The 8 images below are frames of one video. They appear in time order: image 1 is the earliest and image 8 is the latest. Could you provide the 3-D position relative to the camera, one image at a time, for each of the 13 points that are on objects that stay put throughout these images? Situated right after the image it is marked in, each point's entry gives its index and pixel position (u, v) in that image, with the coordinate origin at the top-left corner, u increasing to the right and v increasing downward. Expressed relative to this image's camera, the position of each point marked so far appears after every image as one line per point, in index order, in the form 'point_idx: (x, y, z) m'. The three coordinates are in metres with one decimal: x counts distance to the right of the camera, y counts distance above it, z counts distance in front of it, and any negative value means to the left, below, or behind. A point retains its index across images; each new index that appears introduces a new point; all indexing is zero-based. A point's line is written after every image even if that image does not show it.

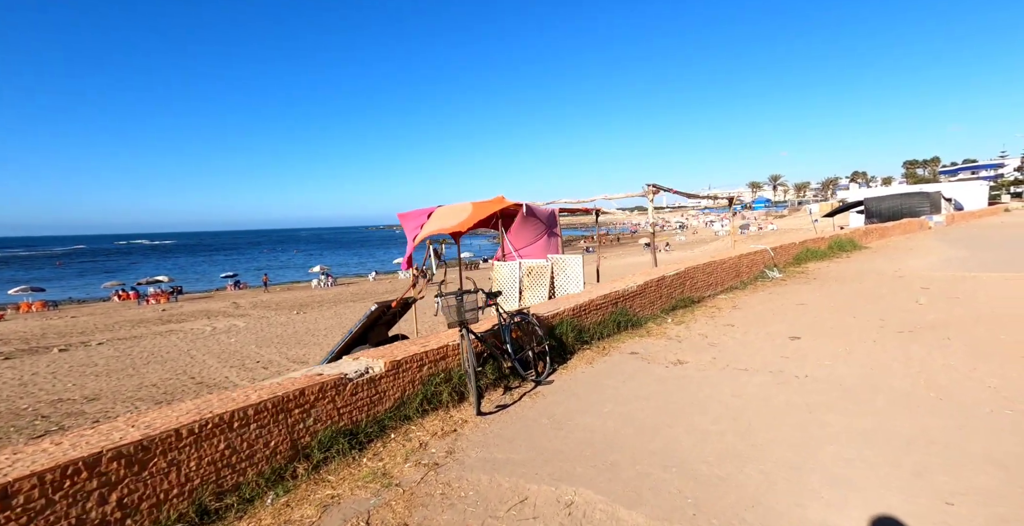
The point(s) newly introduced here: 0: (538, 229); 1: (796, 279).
0: (+0.6, +0.9, +10.6) m
1: (+6.8, -0.4, +11.6) m
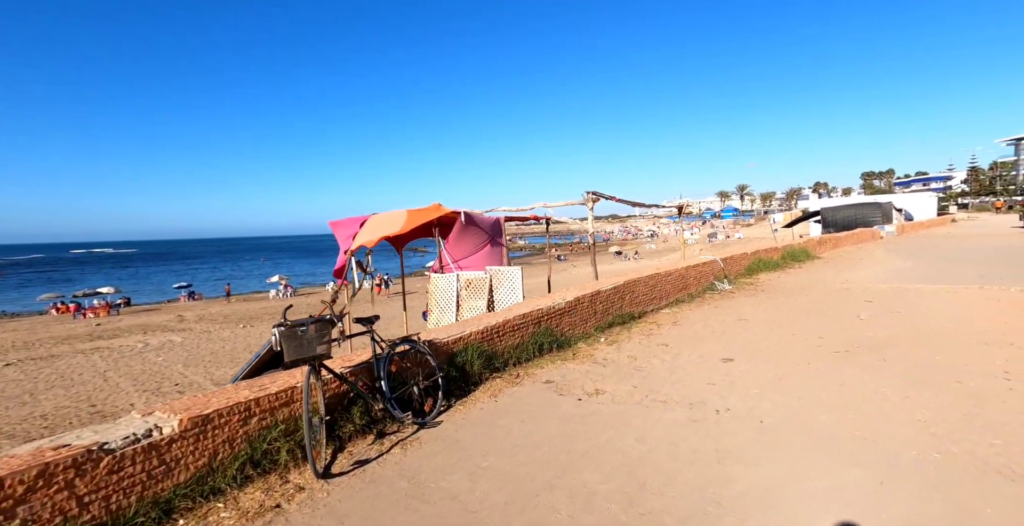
0: (-0.7, +0.6, +10.1) m
1: (+5.5, -0.7, +11.4) m
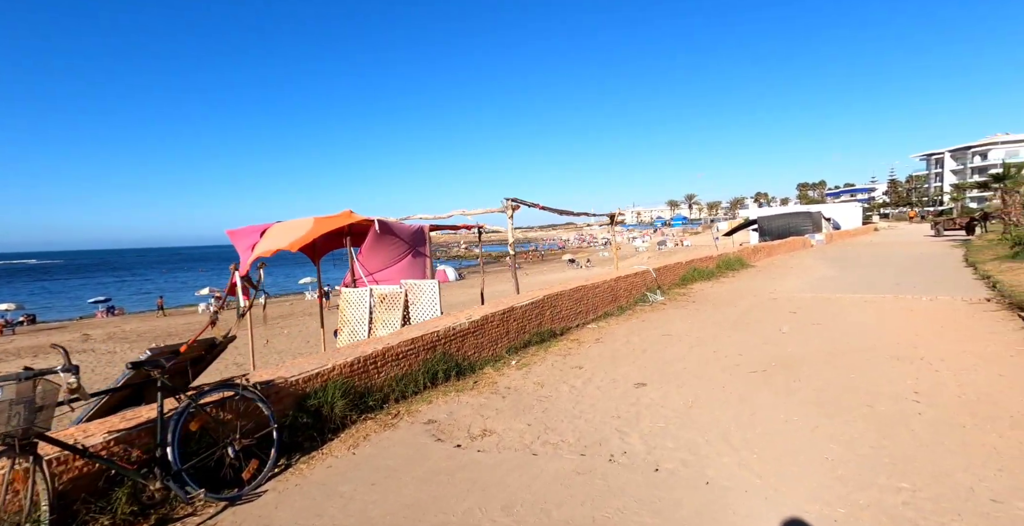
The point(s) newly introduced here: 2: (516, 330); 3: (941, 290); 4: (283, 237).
0: (-2.2, +0.3, +9.4) m
1: (+3.8, -0.9, +11.2) m
2: (+0.1, -0.9, +6.6) m
3: (+10.6, -0.7, +11.7) m
4: (-4.1, +0.5, +8.4) m
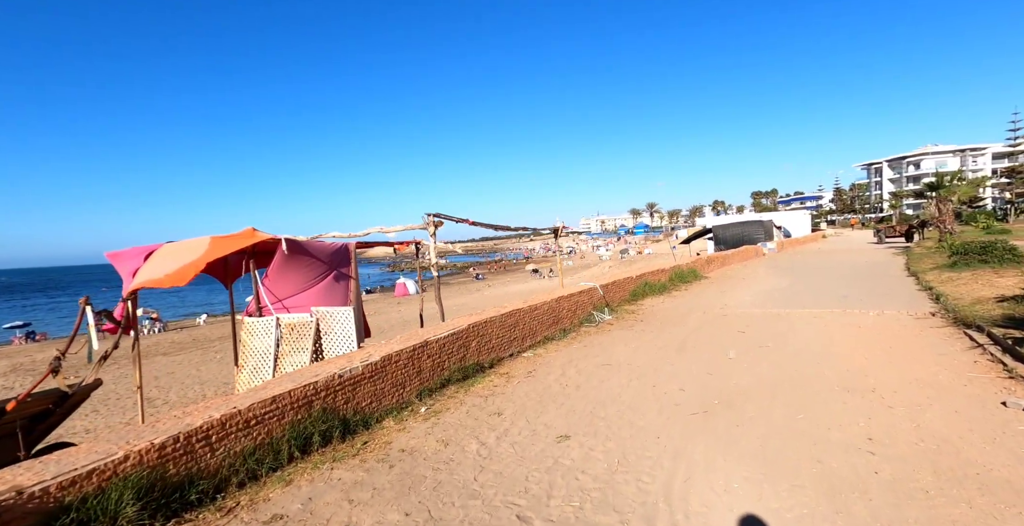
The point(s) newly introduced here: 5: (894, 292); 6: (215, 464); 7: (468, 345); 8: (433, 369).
0: (-3.4, -0.1, +8.3) m
1: (+2.5, -1.3, +10.6) m
2: (-1.0, -1.3, +5.7) m
3: (+9.2, -1.0, +11.6) m
4: (-5.2, 0.0, +7.2) m
5: (+10.2, -0.8, +12.7) m
6: (-2.0, -1.4, +3.2) m
7: (-0.6, -1.1, +6.5) m
8: (-0.9, -1.3, +5.8) m
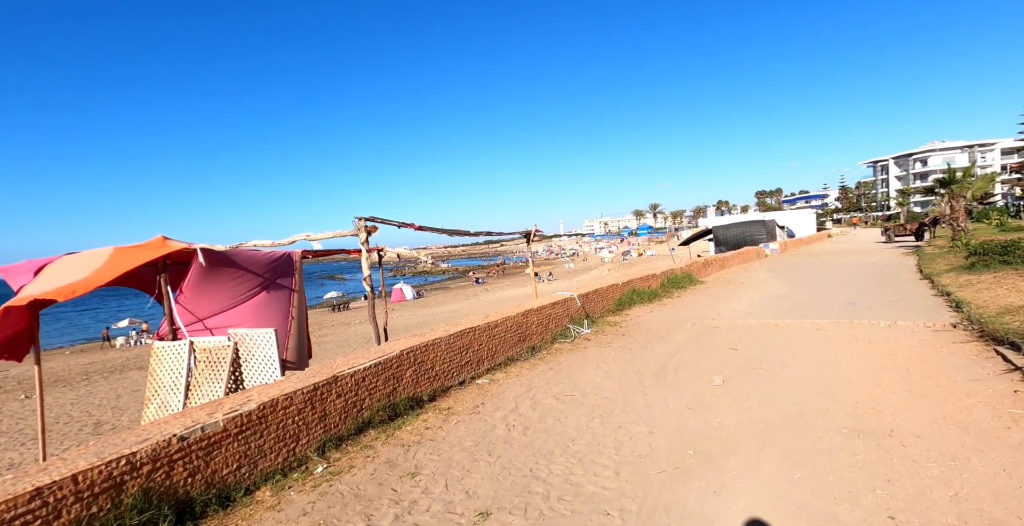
0: (-4.1, -0.3, +7.3) m
1: (+1.8, -1.5, +9.5) m
2: (-1.6, -1.4, +4.6) m
3: (+8.5, -1.0, +10.5) m
4: (-5.9, -0.2, +6.2) m
5: (+9.6, -0.9, +11.5) m
6: (-2.7, -1.5, +2.2) m
7: (-1.2, -1.3, +5.4) m
8: (-1.6, -1.5, +4.7) m
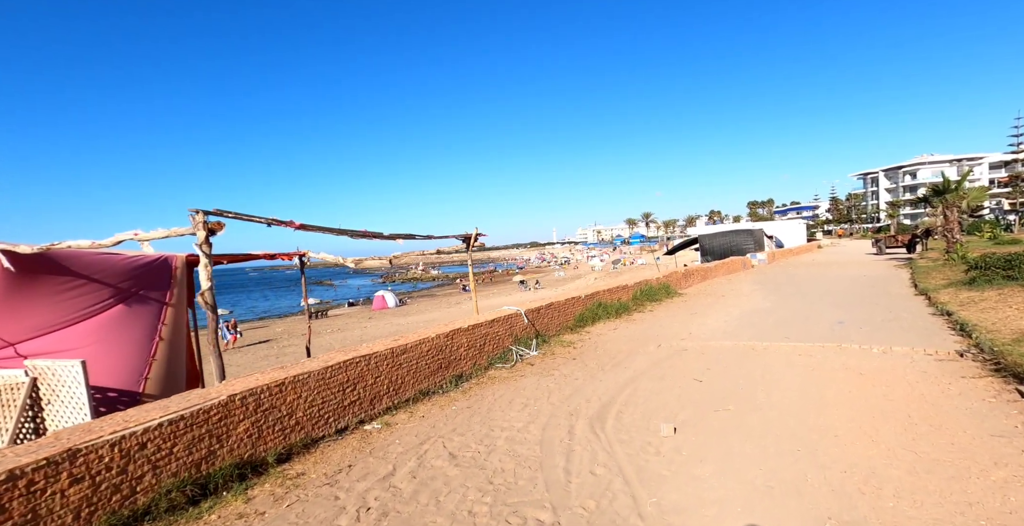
0: (-5.2, -0.4, +5.8) m
1: (+0.7, -1.7, +8.1) m
2: (-2.7, -1.5, +3.2) m
3: (+7.4, -1.3, +9.1) m
4: (-7.0, -0.3, +4.7) m
5: (+8.4, -1.2, +10.2) m
6: (-3.8, -1.6, +0.7) m
7: (-2.3, -1.4, +3.9) m
8: (-2.7, -1.5, +3.2) m
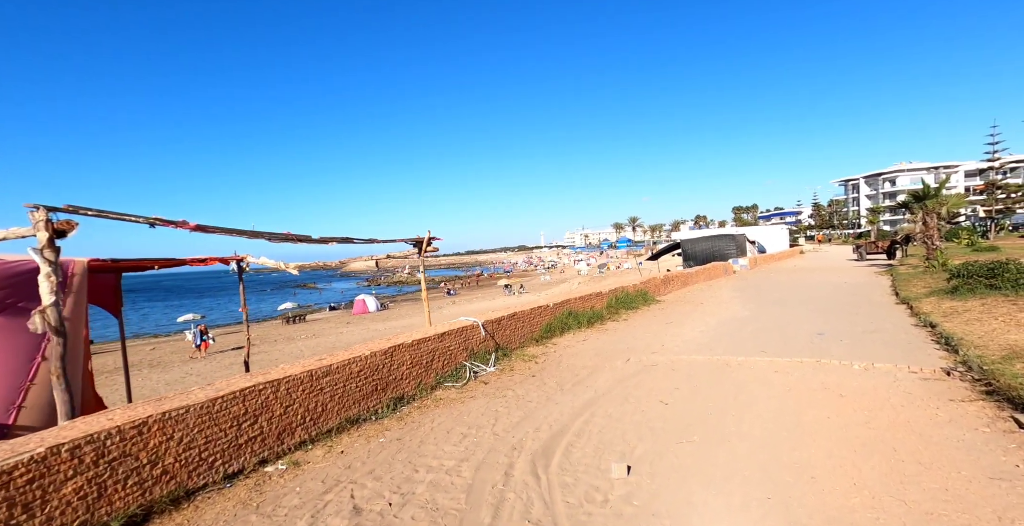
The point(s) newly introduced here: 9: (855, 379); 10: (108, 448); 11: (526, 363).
0: (-5.9, -0.5, +5.0) m
1: (-0.1, -1.8, +7.4) m
2: (-3.3, -1.6, +2.4) m
3: (+6.6, -1.5, +8.6) m
4: (-7.6, -0.3, +3.8) m
5: (+7.6, -1.3, +9.7) m
6: (-4.3, -1.6, -0.1) m
7: (-2.9, -1.5, +3.1) m
8: (-3.3, -1.6, +2.4) m
9: (+4.8, -1.6, +6.6) m
10: (-2.8, -1.3, +3.5) m
11: (+0.3, -1.7, +8.3) m
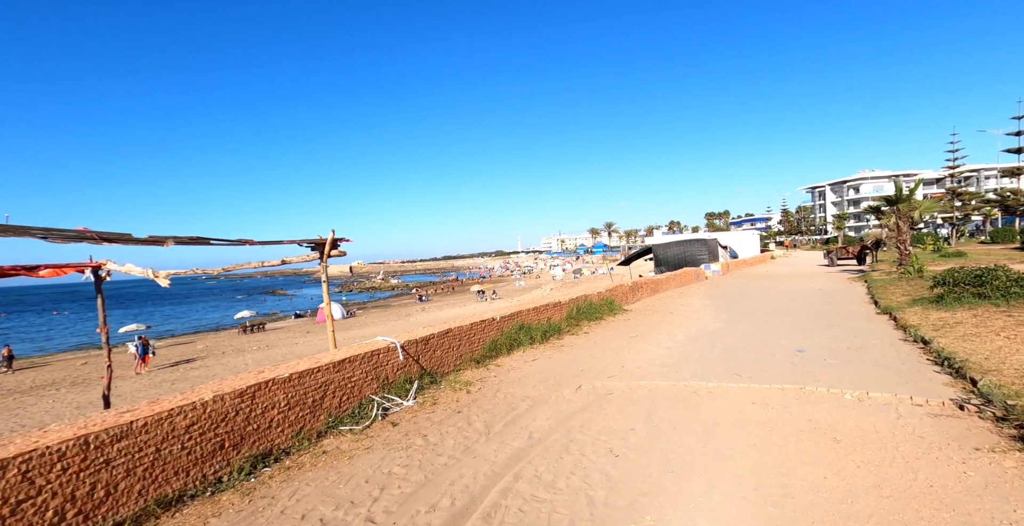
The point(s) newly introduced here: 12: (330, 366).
0: (-6.8, -0.6, +3.2) m
1: (-1.1, -1.9, +5.9) m
2: (-4.1, -1.7, +0.7) m
3: (+5.5, -1.6, +7.5) m
4: (-8.4, -0.4, +2.0) m
5: (+6.5, -1.5, +8.6) m
6: (-4.9, -1.7, -1.8) m
7: (-3.7, -1.5, +1.5) m
8: (-4.0, -1.7, +0.8) m
9: (+3.8, -1.7, +5.3) m
10: (-3.6, -1.4, +1.9) m
11: (-0.8, -1.8, +6.9) m
12: (-2.0, -1.2, +5.4) m
